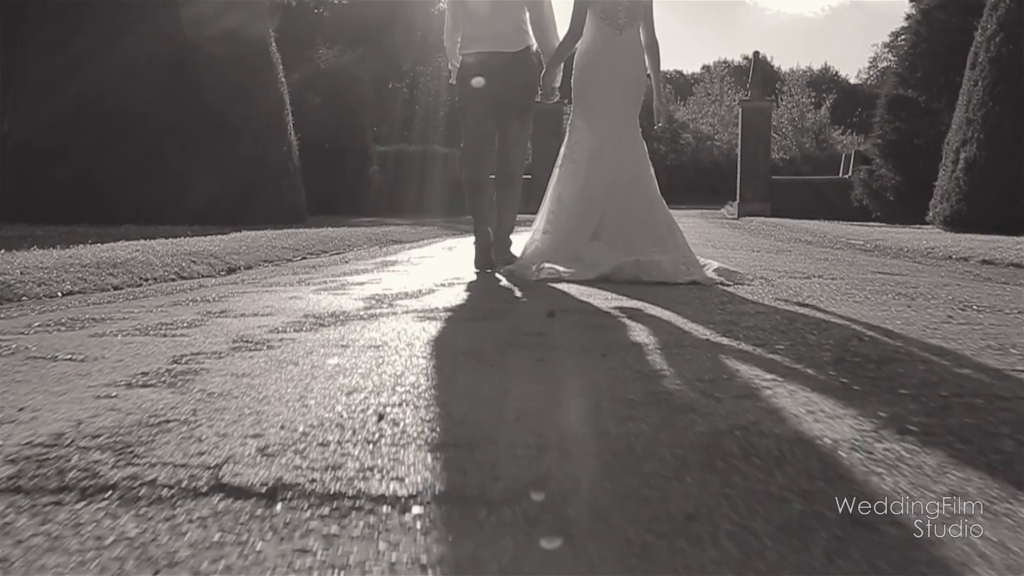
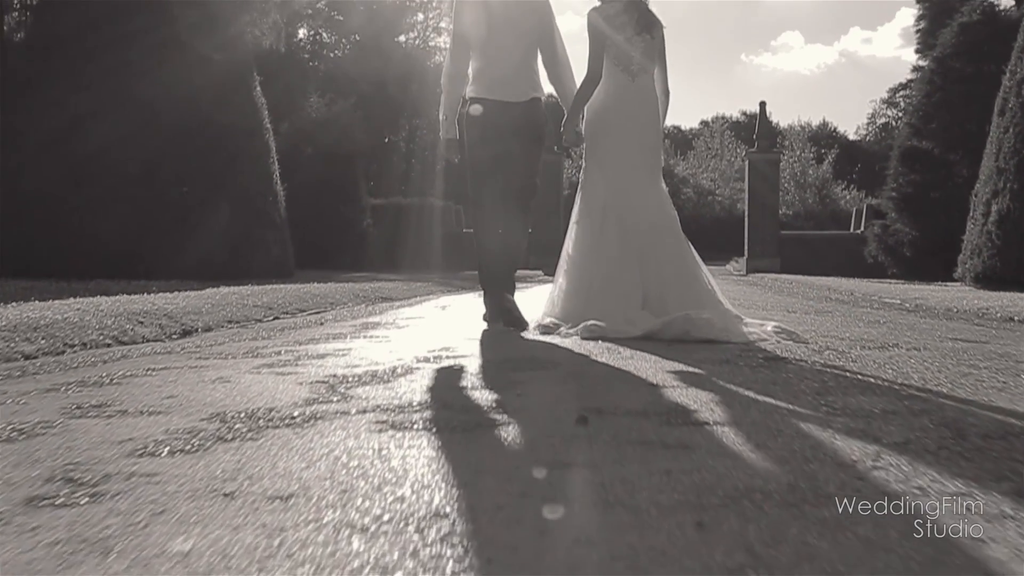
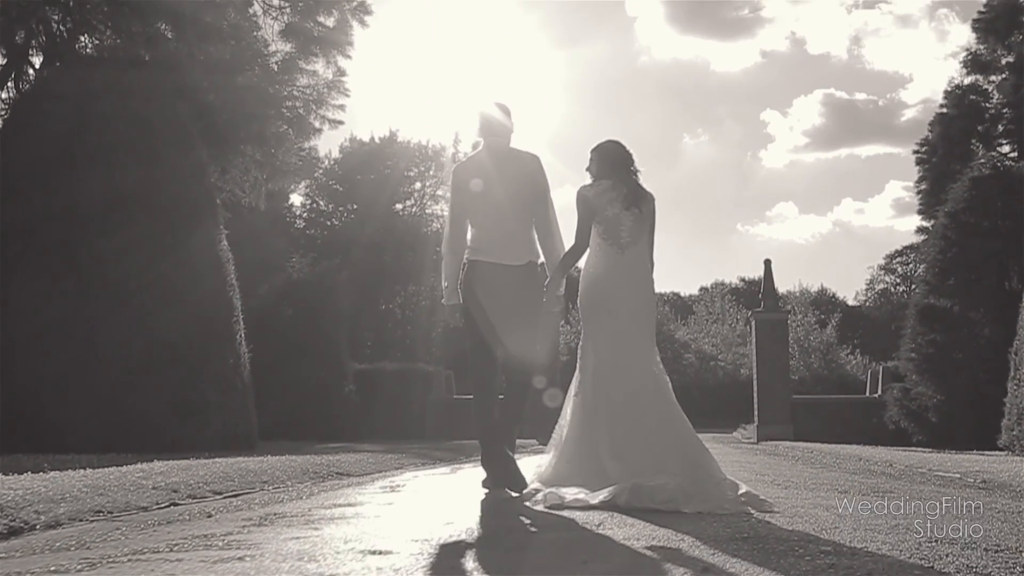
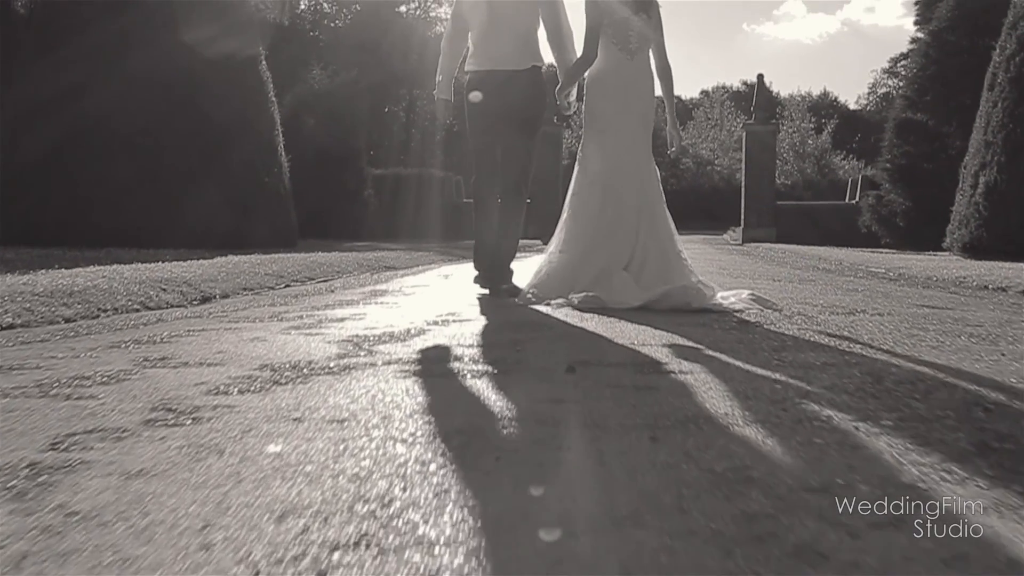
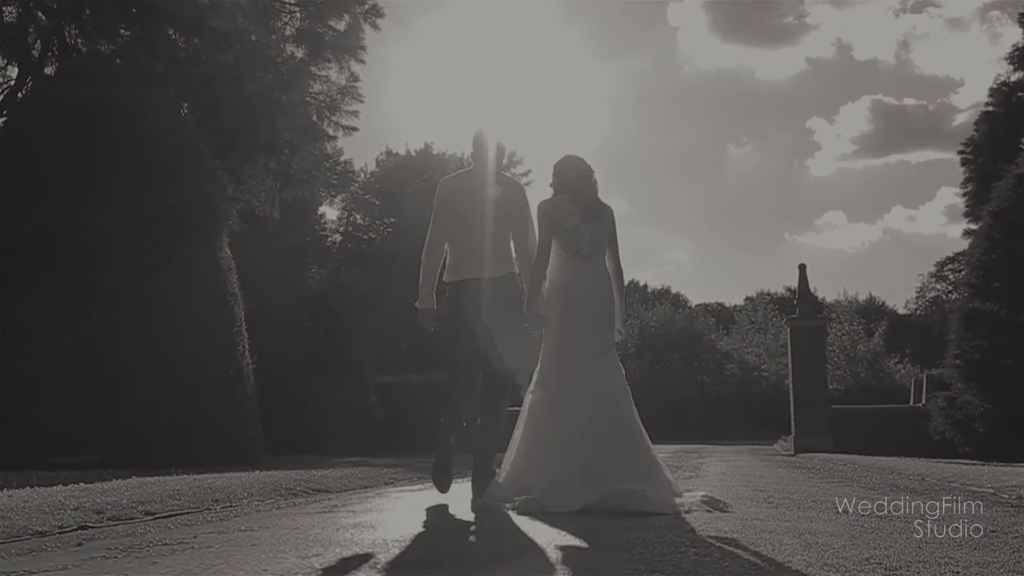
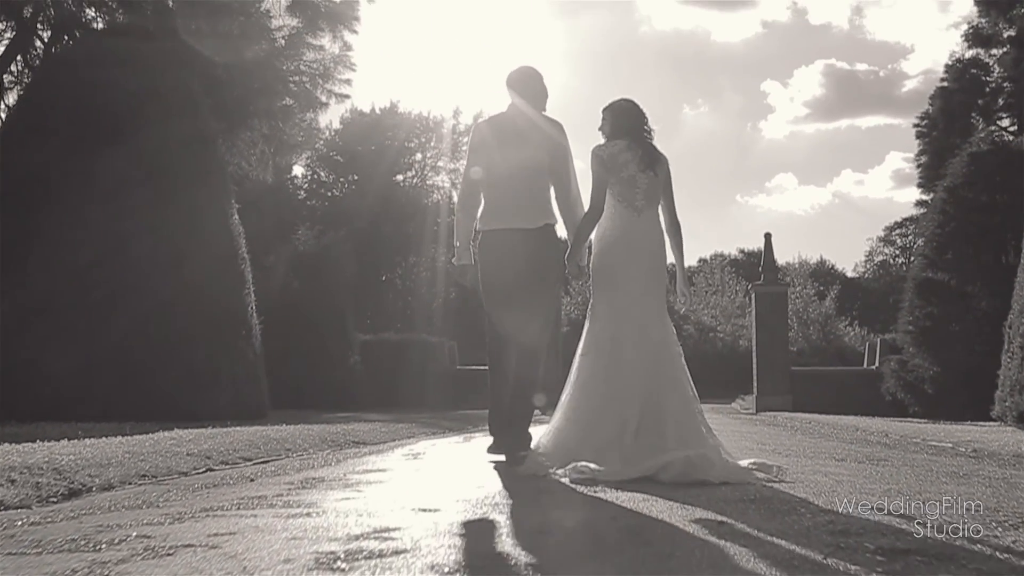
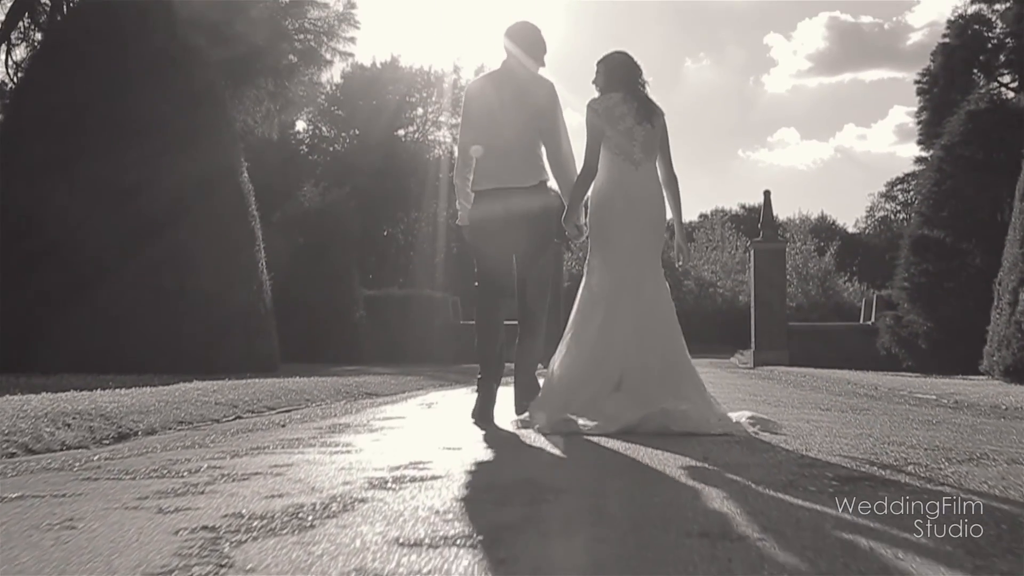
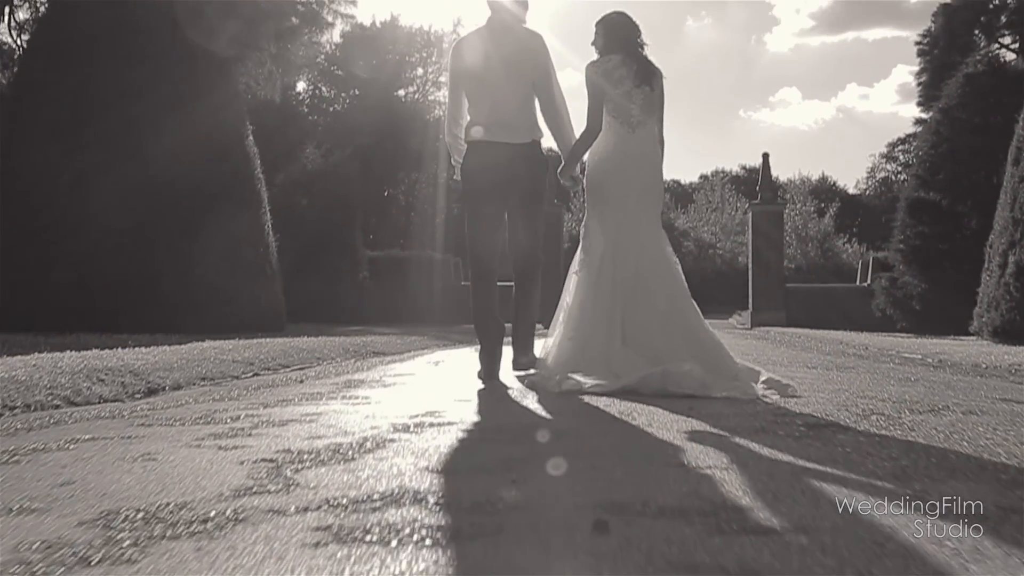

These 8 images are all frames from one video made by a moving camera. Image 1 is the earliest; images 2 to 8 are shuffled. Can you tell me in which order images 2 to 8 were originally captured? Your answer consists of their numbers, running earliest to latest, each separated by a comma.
4, 2, 8, 7, 6, 3, 5
